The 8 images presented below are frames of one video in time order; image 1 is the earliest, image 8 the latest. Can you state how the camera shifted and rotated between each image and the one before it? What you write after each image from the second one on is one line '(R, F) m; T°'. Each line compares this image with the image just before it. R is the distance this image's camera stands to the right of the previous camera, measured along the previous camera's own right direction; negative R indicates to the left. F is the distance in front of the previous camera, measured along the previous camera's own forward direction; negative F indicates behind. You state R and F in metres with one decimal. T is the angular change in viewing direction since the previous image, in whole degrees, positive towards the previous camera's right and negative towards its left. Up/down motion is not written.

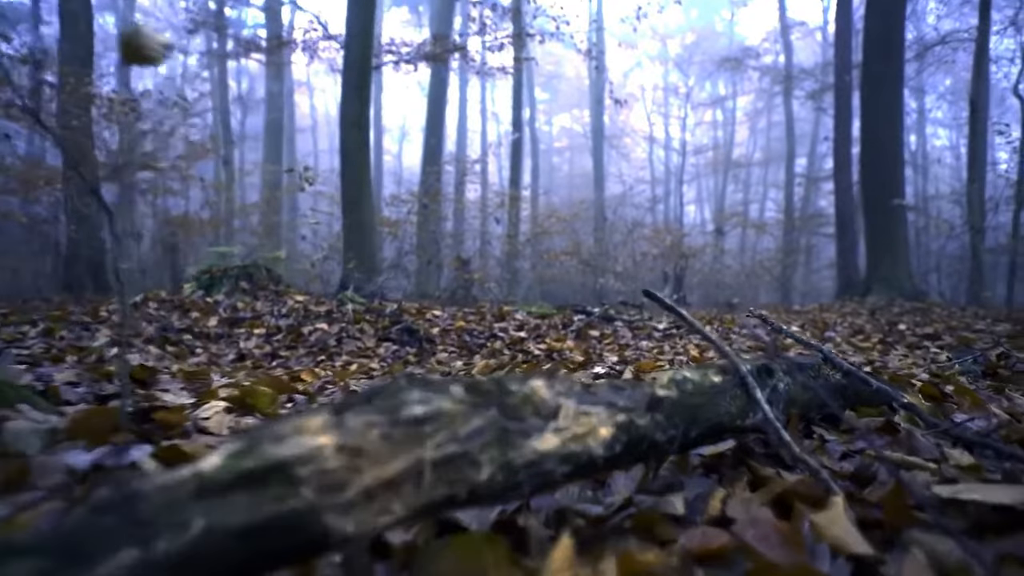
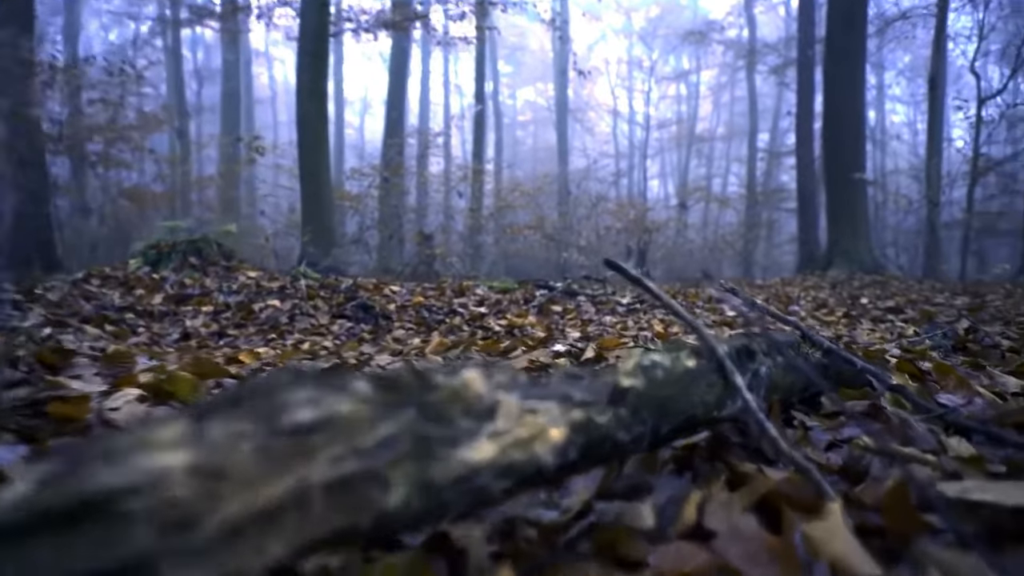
(0.0, +0.2) m; +3°
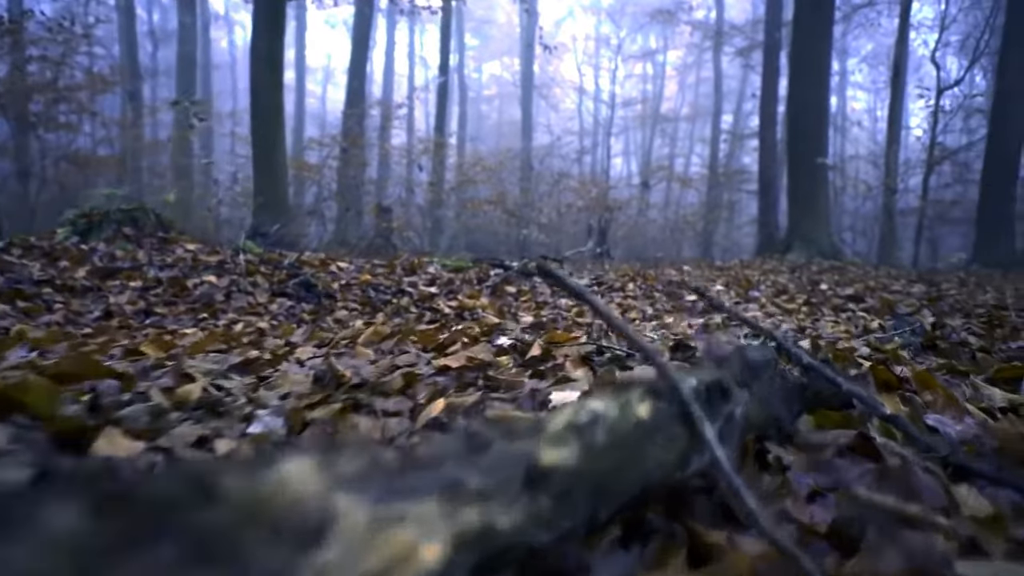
(+0.1, +0.3) m; +3°
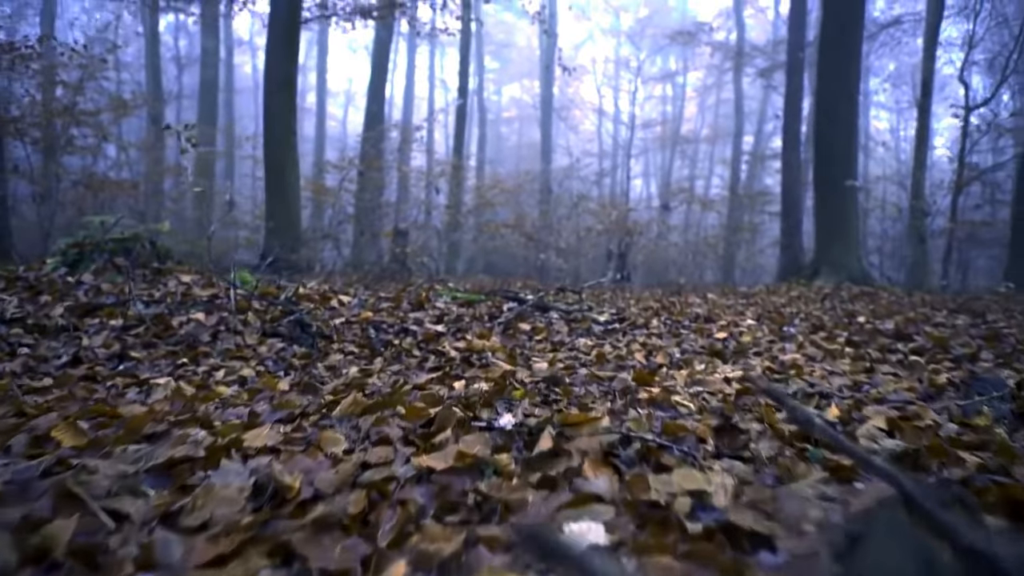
(0.0, +0.5) m; -1°
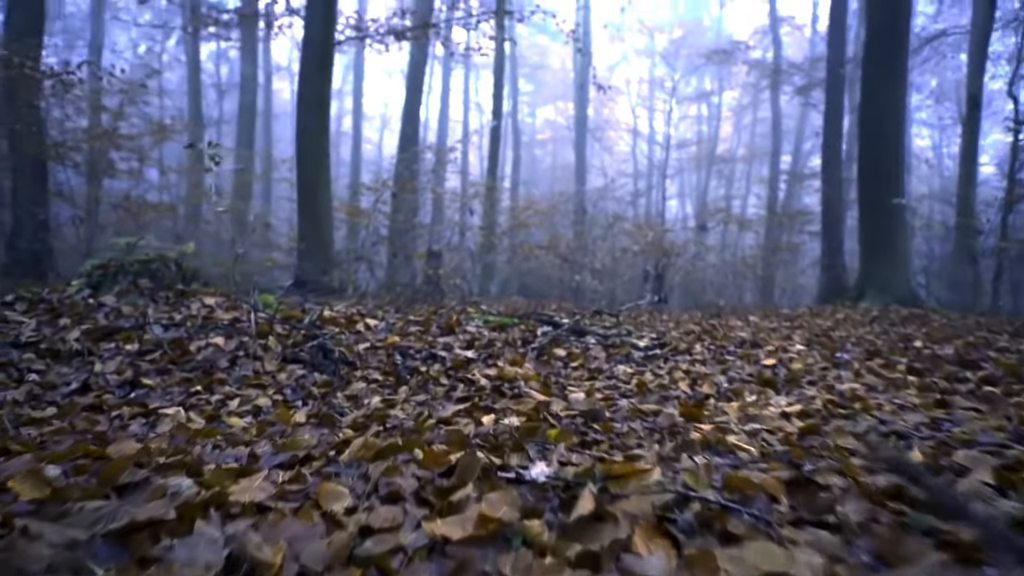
(0.0, +0.3) m; -3°
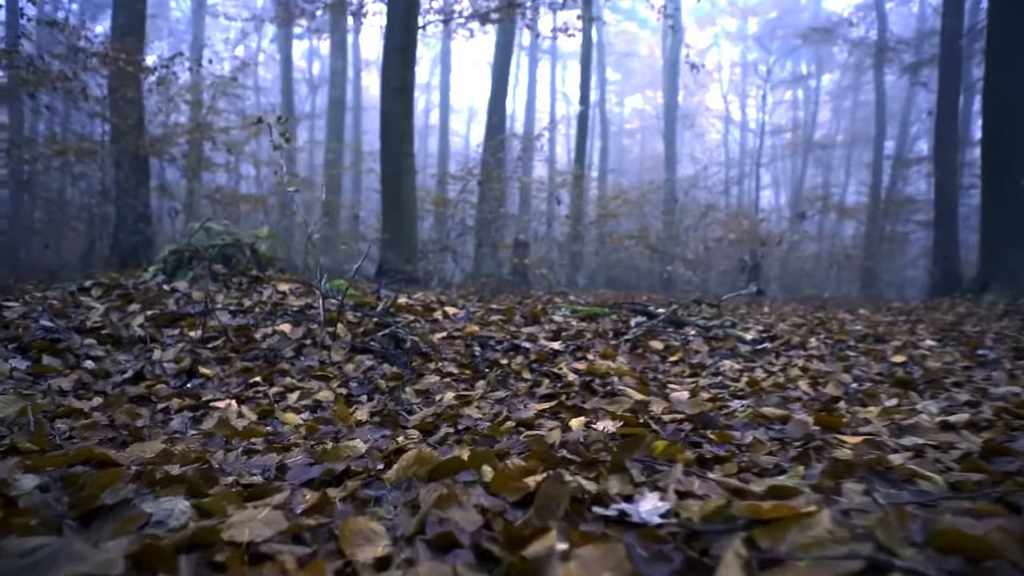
(0.0, +0.5) m; -6°
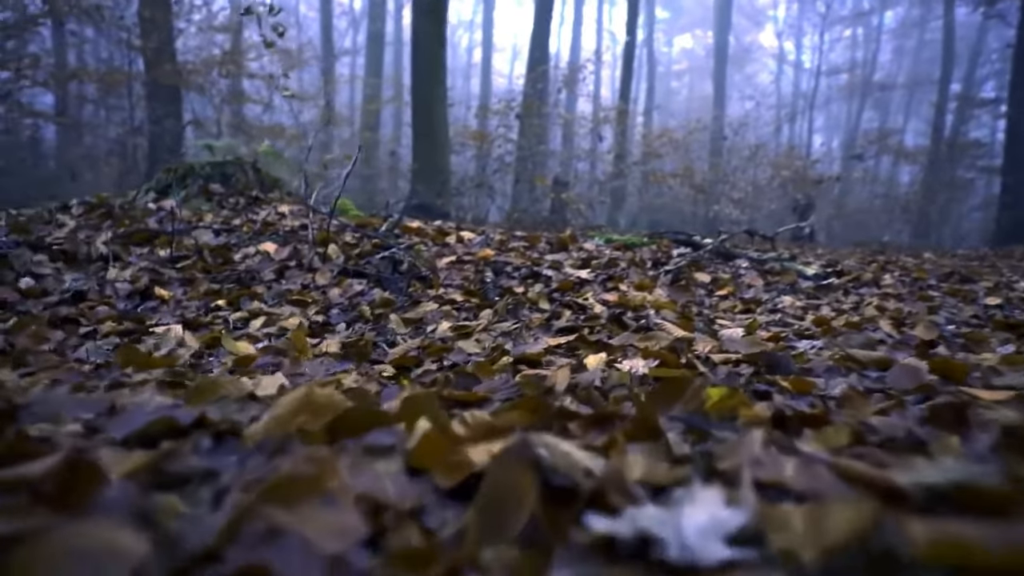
(+0.1, +0.6) m; -3°
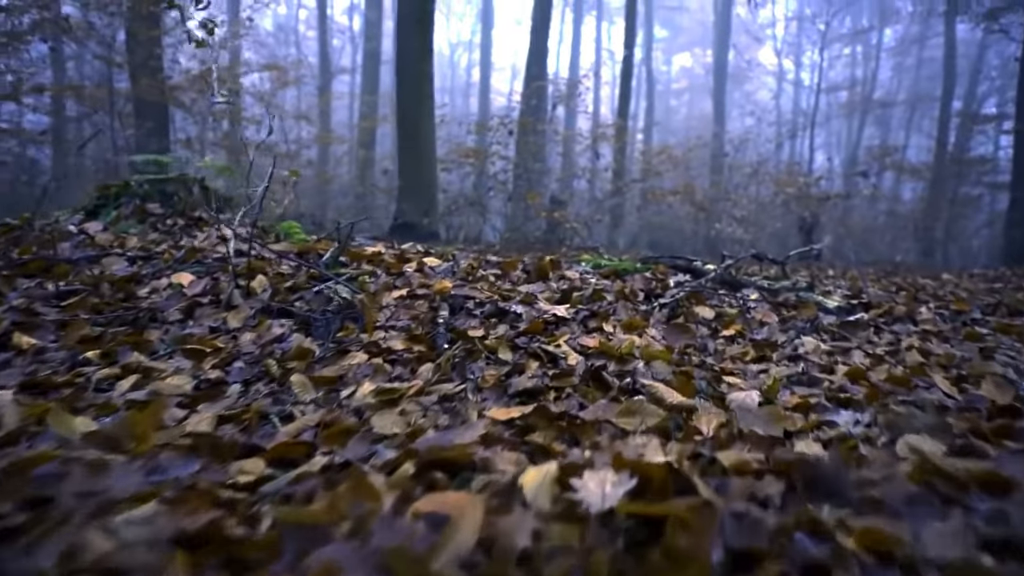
(+0.2, +0.6) m; 0°
